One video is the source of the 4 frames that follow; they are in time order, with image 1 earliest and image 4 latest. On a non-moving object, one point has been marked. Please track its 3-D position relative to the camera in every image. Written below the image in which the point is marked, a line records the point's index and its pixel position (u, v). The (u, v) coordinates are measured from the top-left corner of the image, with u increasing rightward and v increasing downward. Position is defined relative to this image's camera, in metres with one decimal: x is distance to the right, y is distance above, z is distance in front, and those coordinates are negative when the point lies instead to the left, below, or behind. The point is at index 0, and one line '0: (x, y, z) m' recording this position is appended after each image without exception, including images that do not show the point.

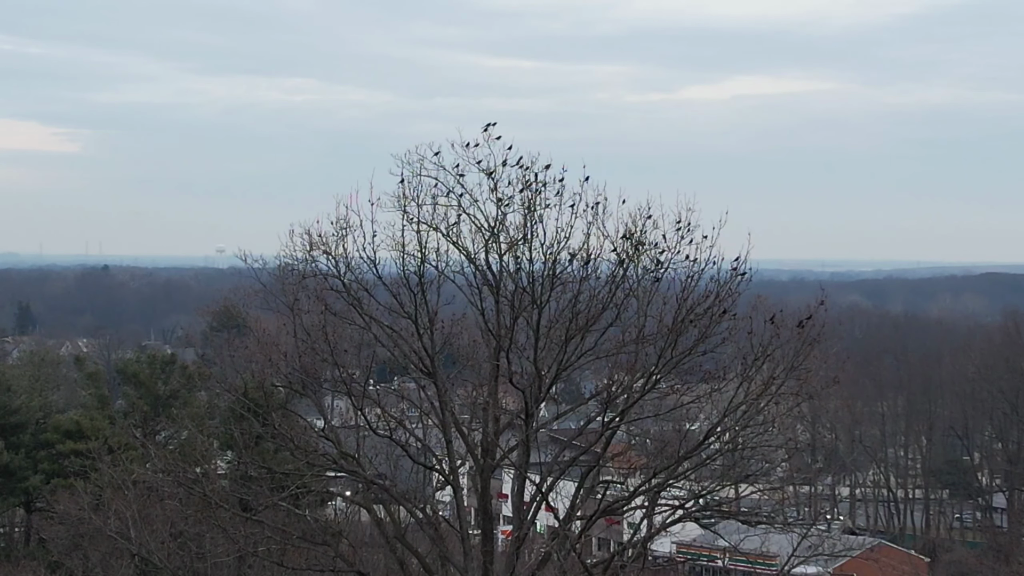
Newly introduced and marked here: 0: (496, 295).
0: (-0.1, -0.1, +8.4) m
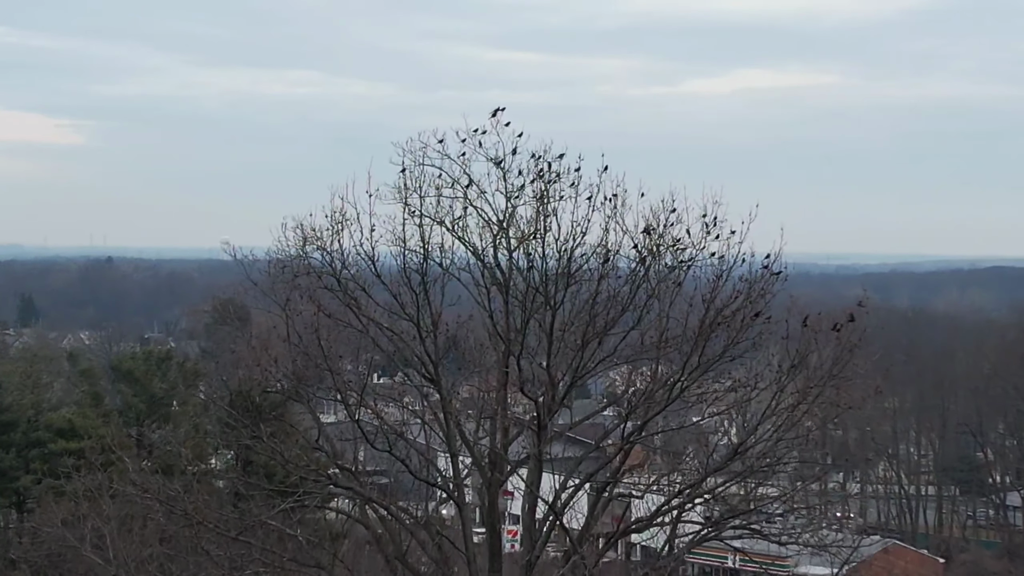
0: (0.0, 0.0, +7.8) m
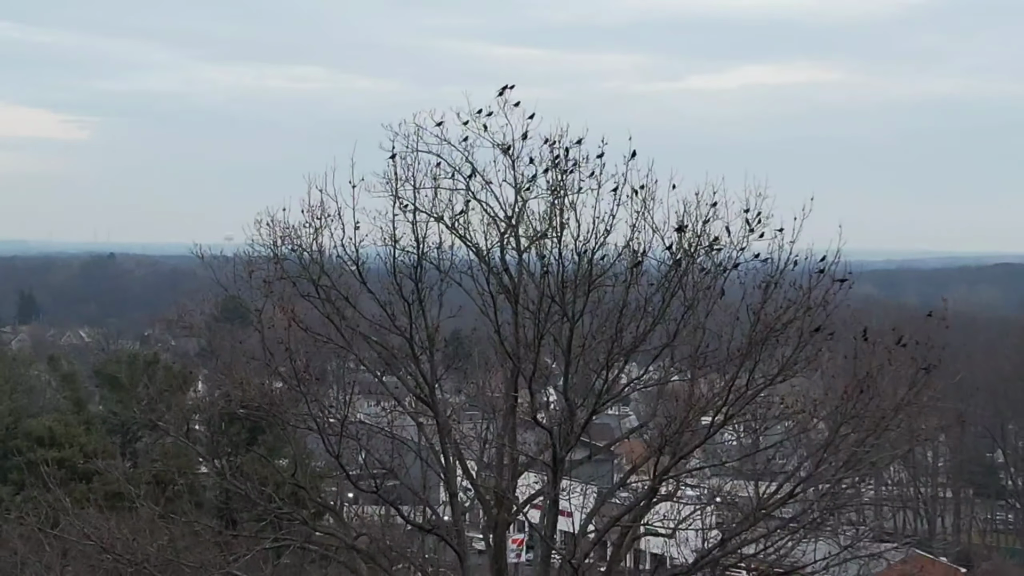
0: (0.0, -0.1, +7.0) m
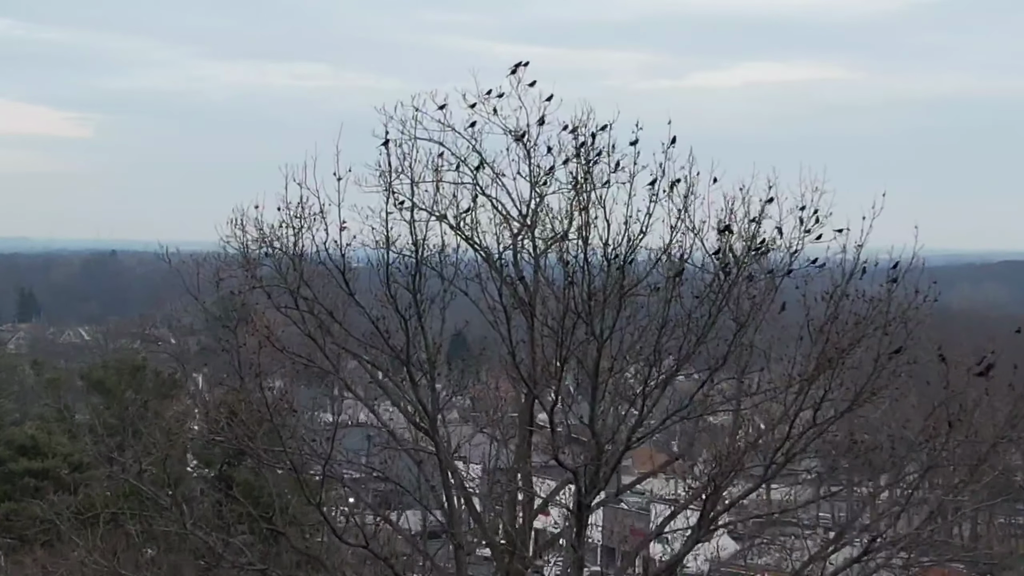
0: (+0.1, -0.1, +6.2) m
